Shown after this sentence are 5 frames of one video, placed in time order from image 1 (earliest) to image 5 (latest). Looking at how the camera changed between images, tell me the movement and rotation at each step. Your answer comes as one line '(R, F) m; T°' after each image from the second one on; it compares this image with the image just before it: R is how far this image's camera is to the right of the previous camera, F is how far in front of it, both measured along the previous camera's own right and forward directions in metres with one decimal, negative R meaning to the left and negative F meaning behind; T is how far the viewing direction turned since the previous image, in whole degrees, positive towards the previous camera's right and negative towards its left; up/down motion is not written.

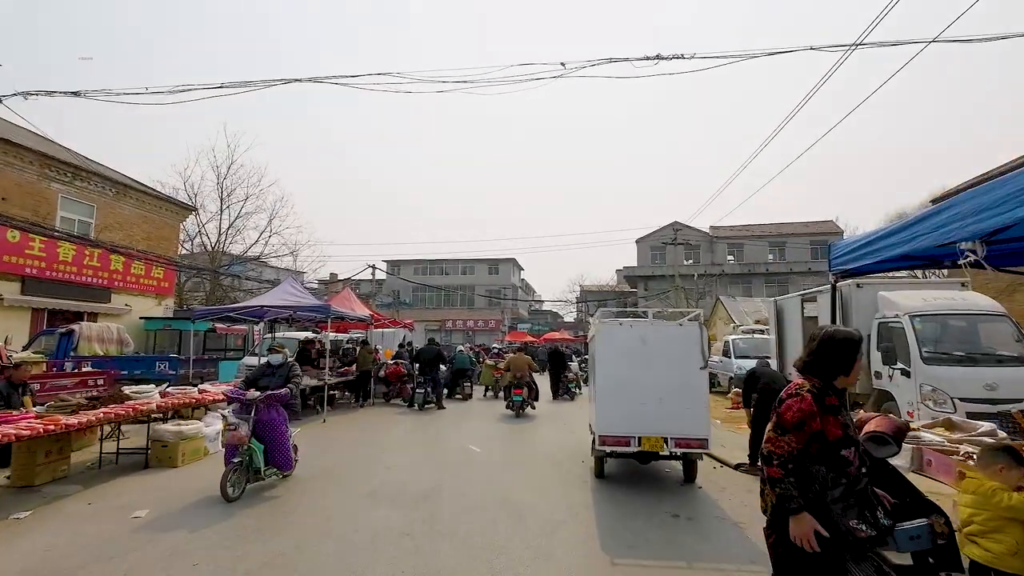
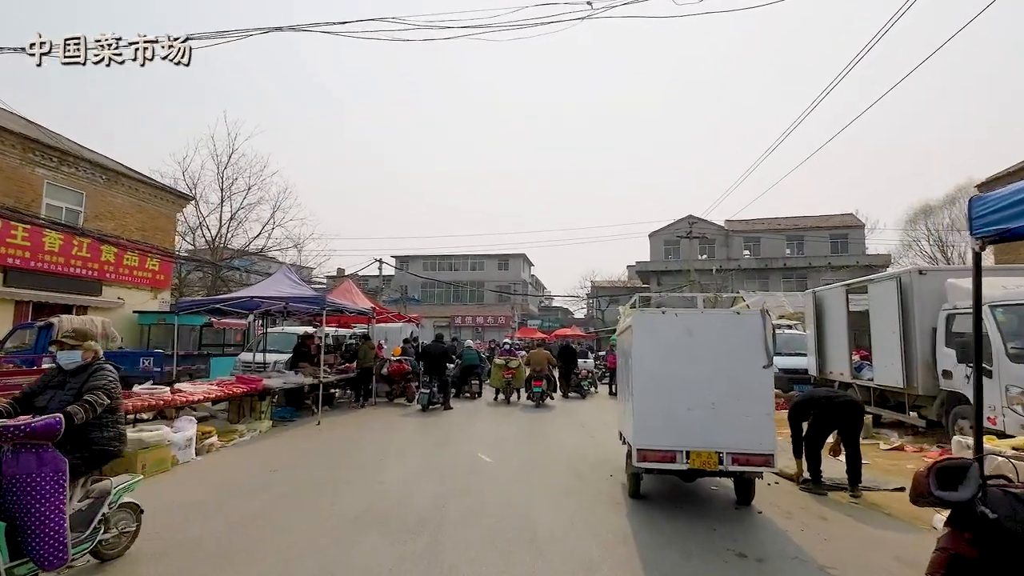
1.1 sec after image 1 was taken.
(-0.1, +1.2) m; -1°
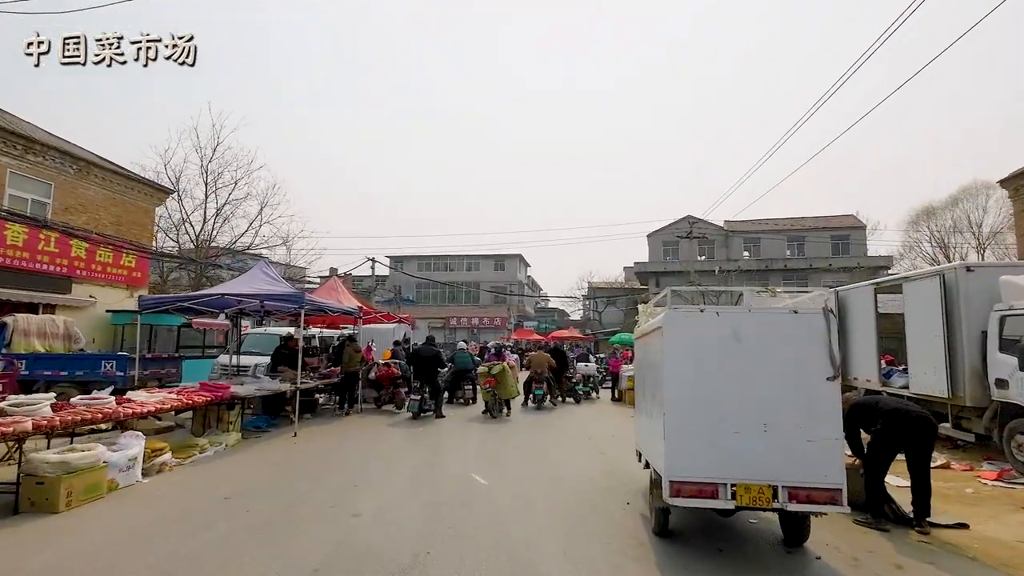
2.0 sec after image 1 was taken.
(0.0, +1.0) m; 0°
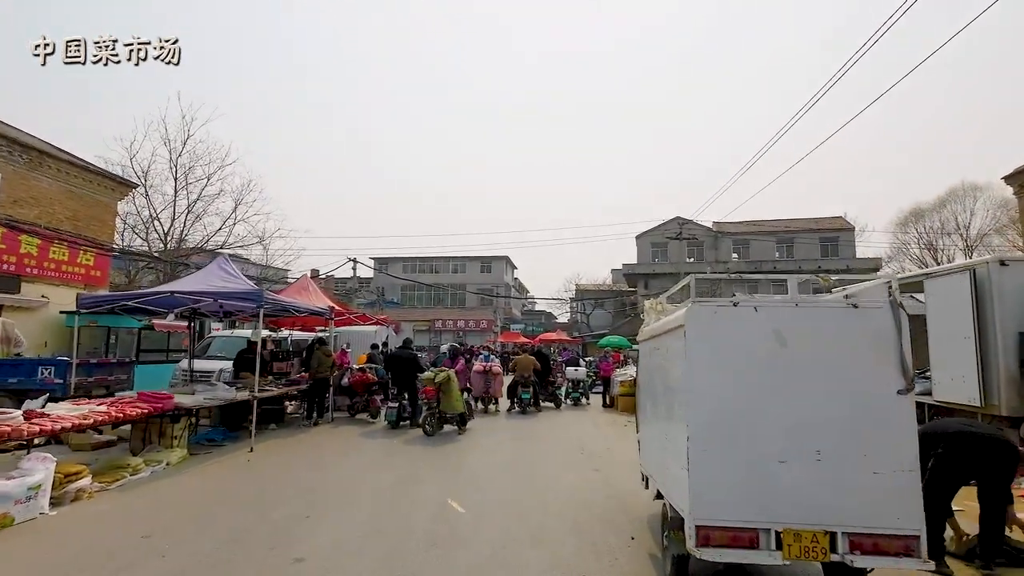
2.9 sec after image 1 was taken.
(0.0, +1.0) m; +1°
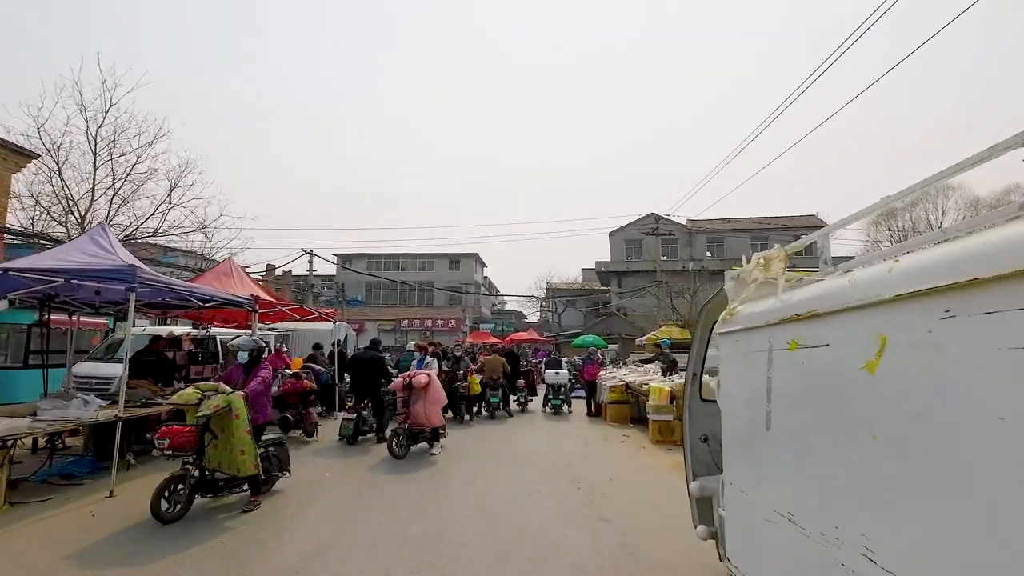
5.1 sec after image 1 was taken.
(-0.1, +2.4) m; +3°
